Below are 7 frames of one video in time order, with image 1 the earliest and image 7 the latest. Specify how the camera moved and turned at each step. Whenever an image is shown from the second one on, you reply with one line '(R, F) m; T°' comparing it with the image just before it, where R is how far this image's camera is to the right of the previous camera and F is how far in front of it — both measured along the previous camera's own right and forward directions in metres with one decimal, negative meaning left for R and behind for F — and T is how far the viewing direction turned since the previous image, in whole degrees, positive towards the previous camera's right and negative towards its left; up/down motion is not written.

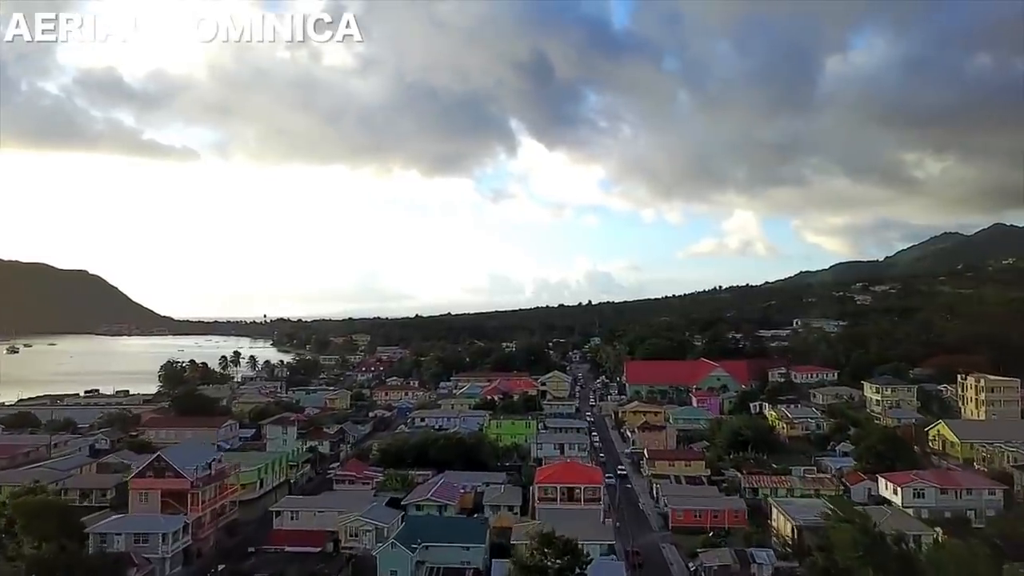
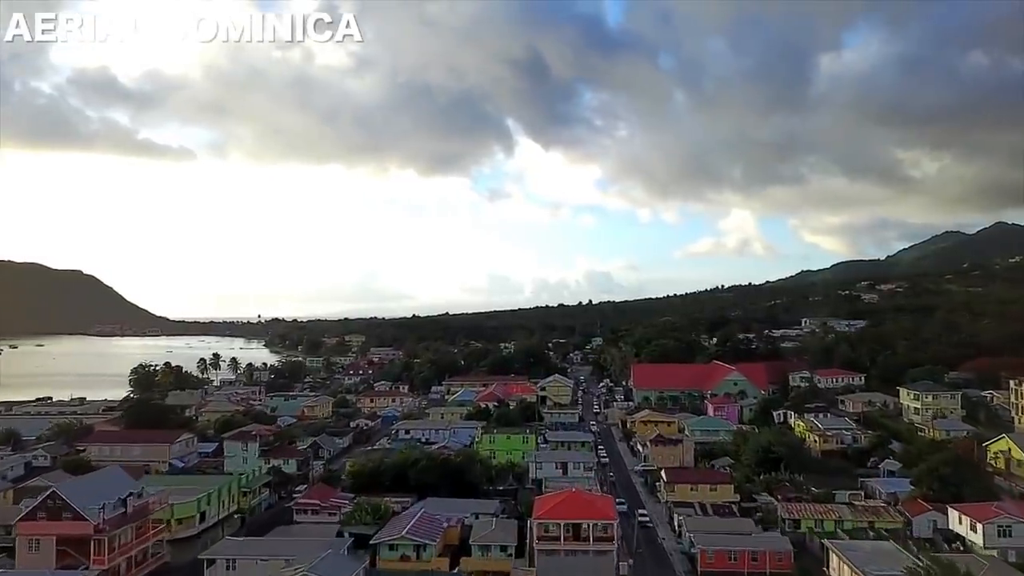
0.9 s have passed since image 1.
(+0.1, +2.7) m; 0°
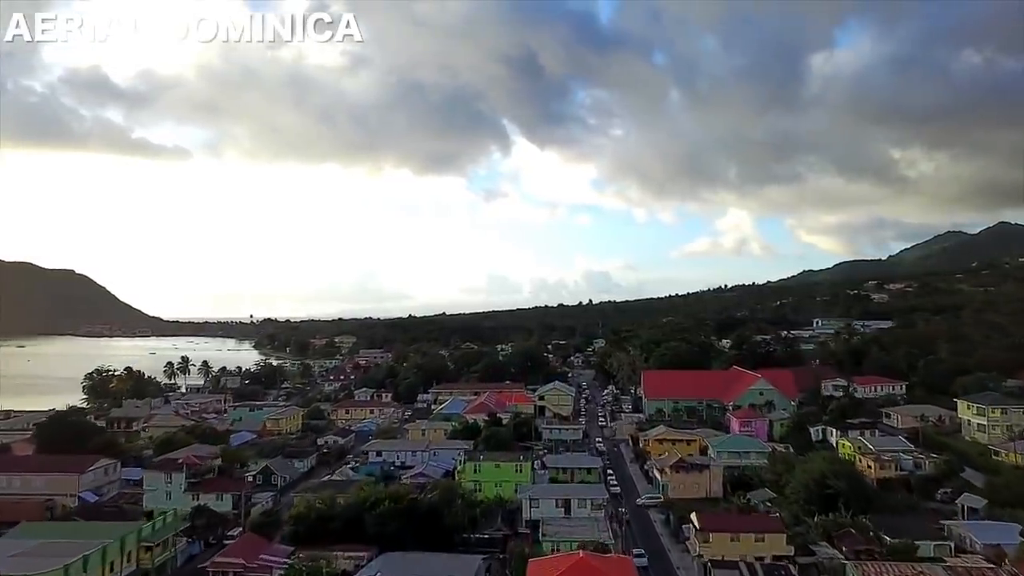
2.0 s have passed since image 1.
(+0.1, +3.4) m; 0°
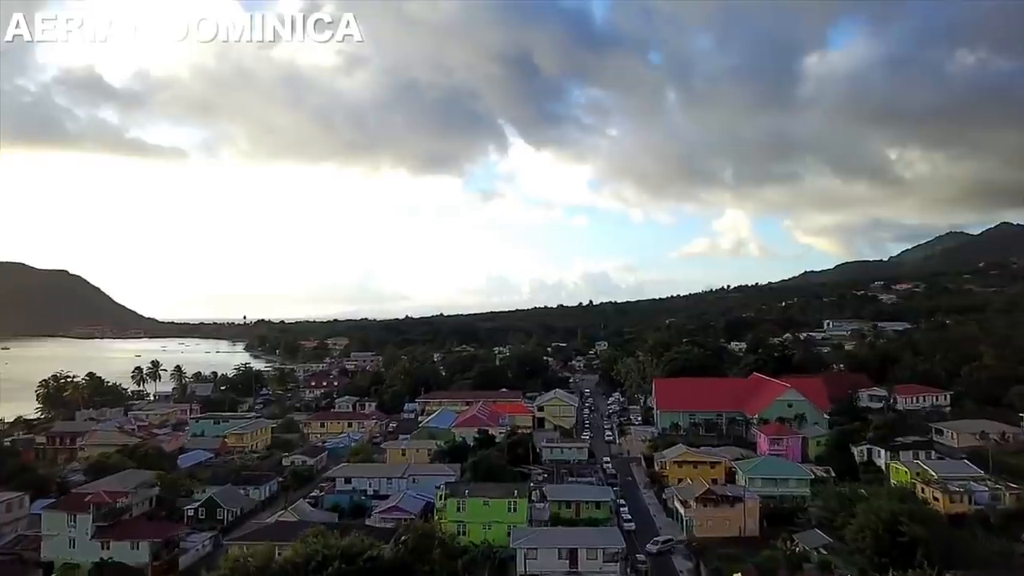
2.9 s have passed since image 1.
(+0.1, +2.8) m; 0°
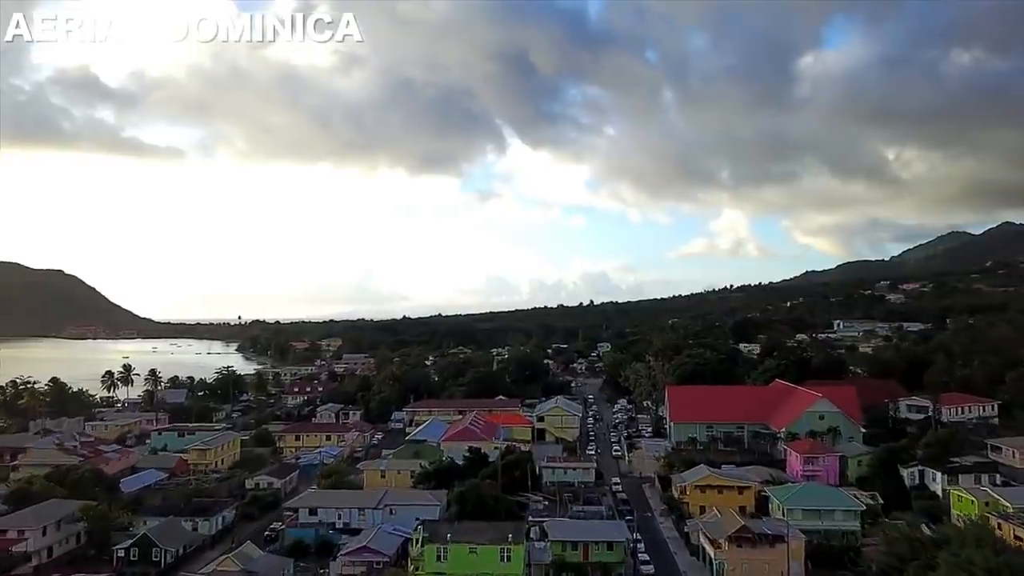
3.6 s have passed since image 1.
(+0.1, +2.4) m; 0°
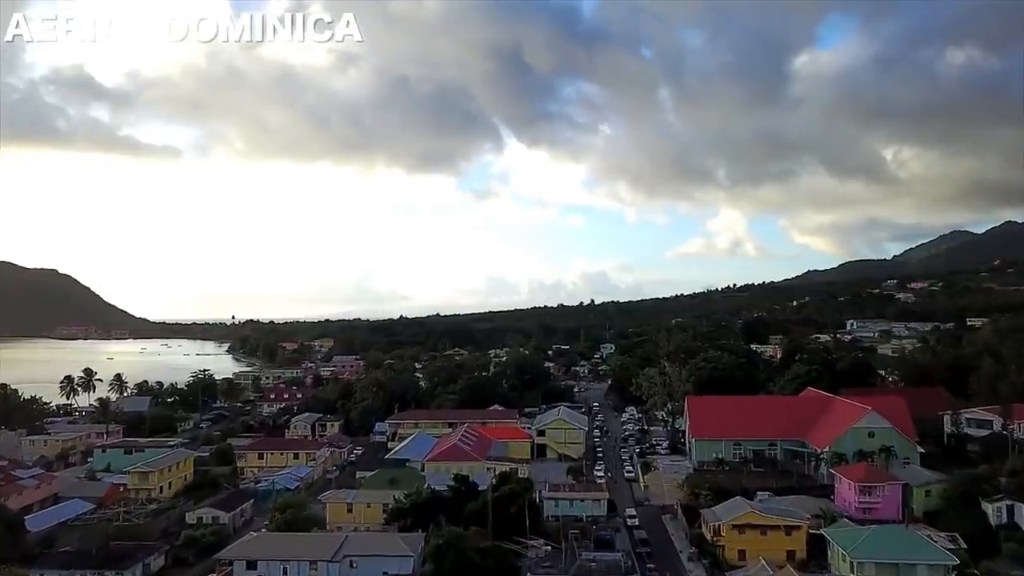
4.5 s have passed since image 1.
(+0.1, +2.8) m; 0°
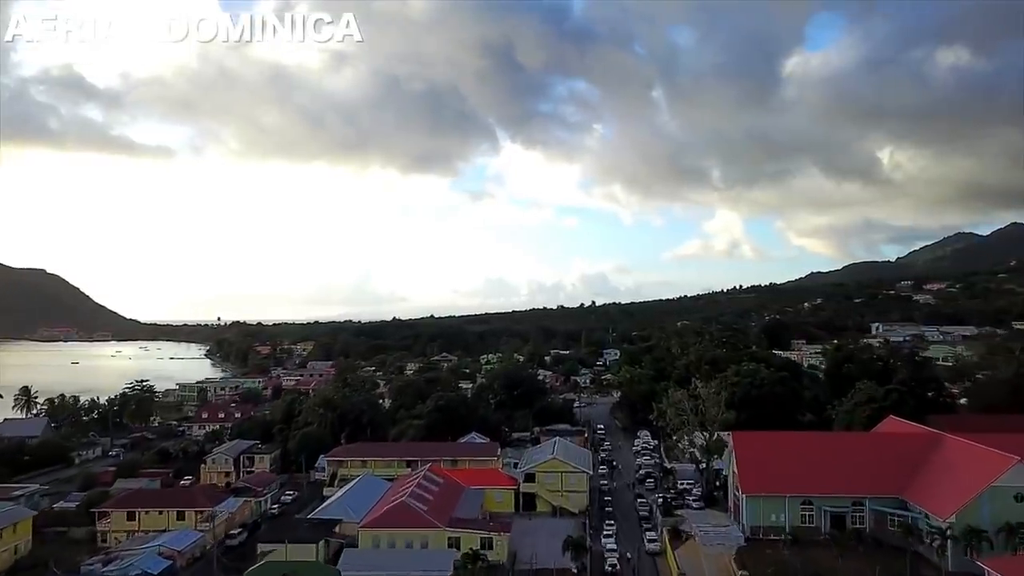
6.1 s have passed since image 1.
(+0.3, +5.3) m; 0°
